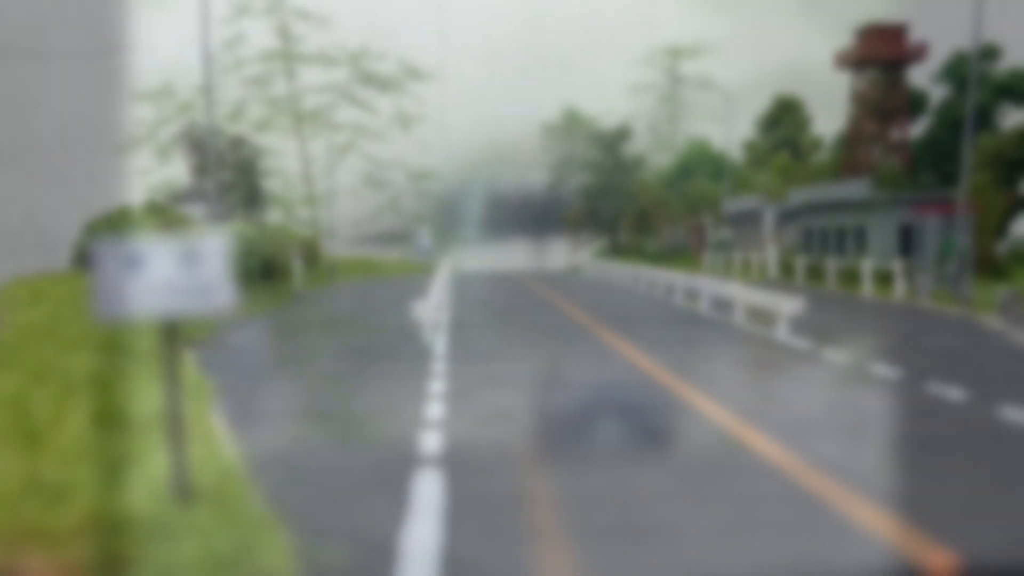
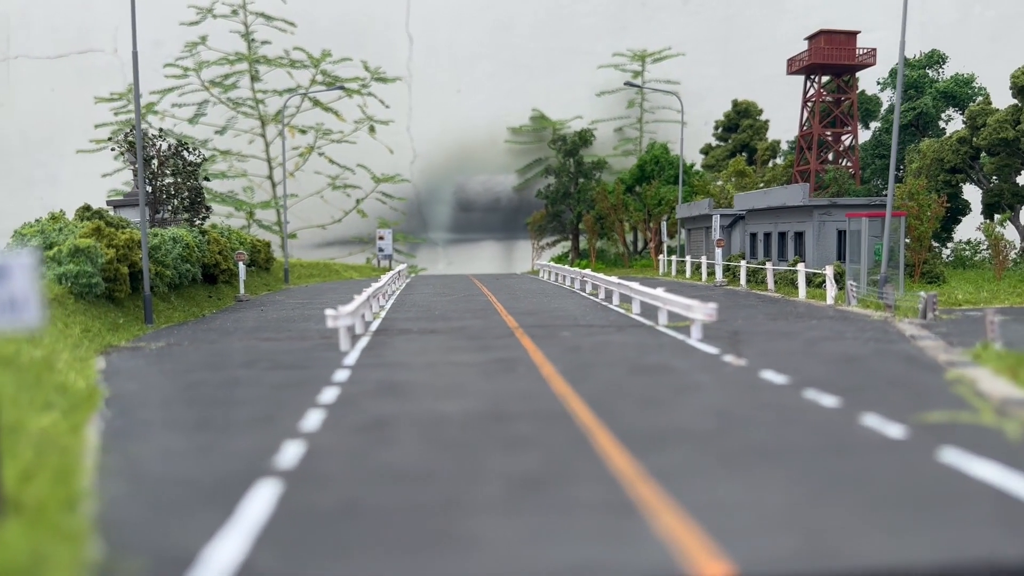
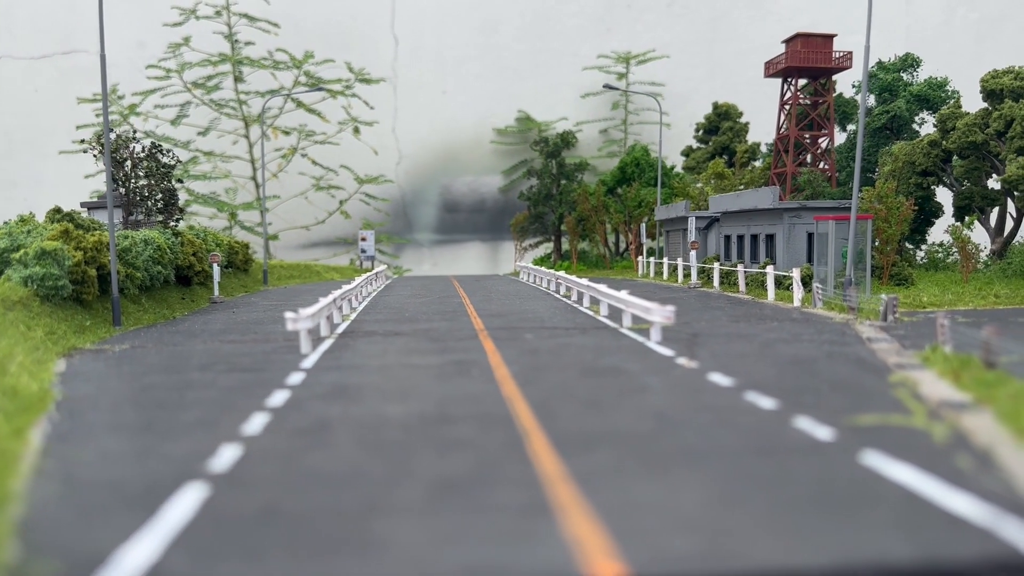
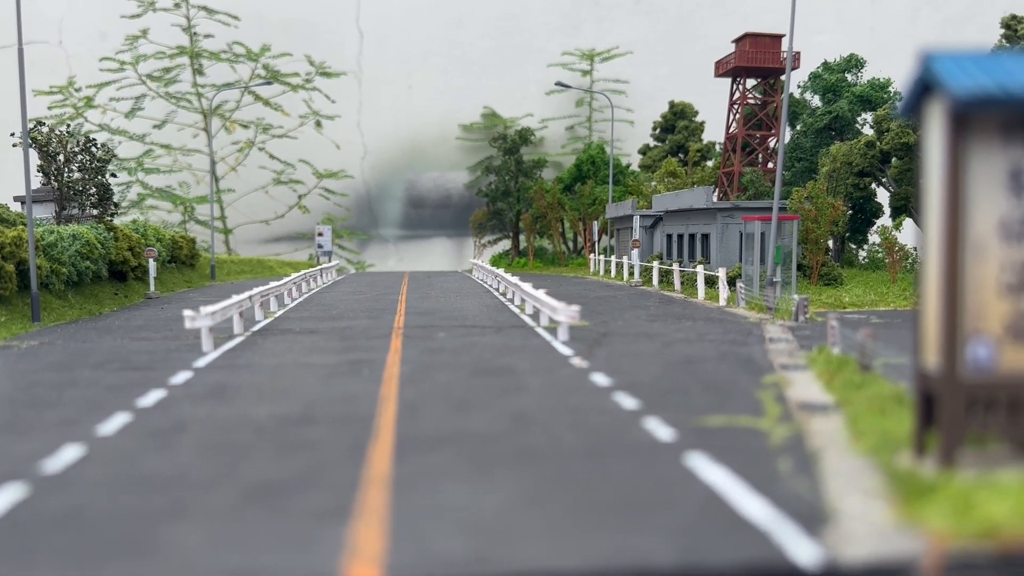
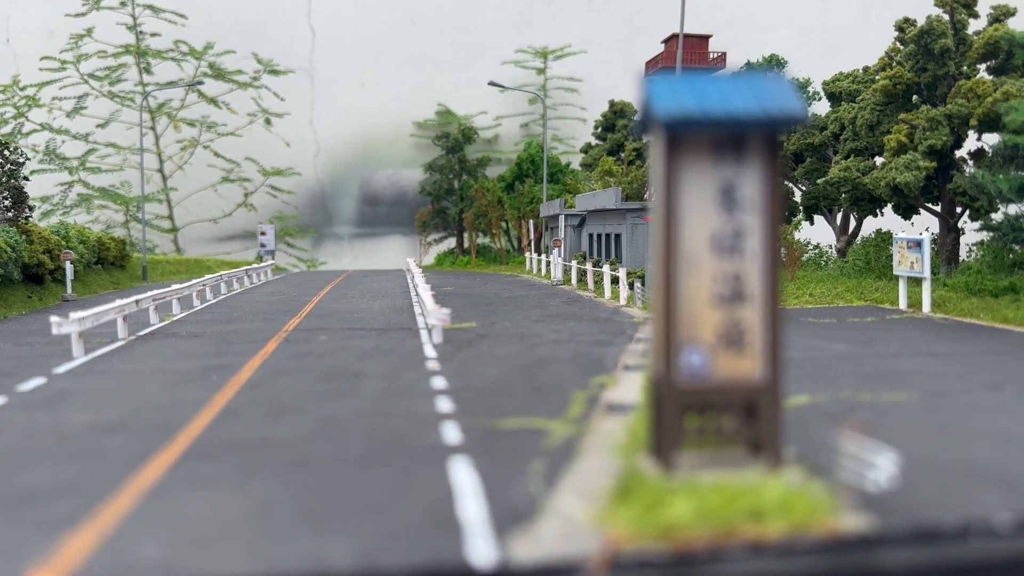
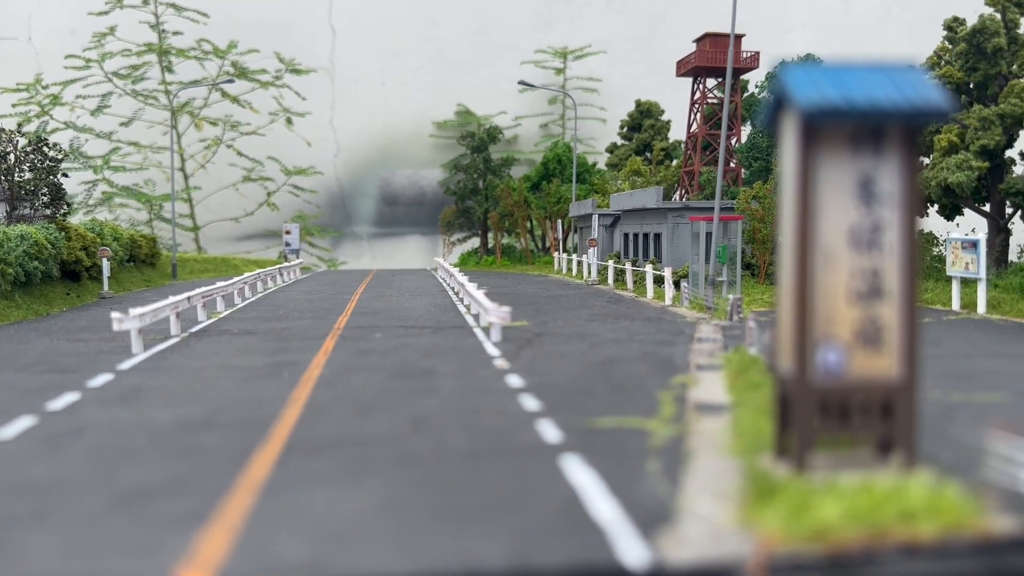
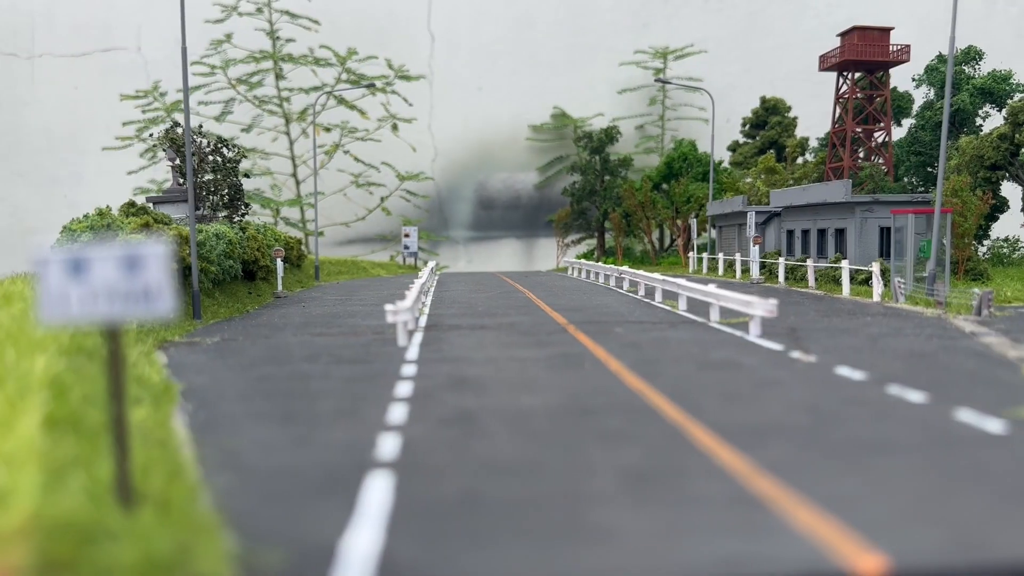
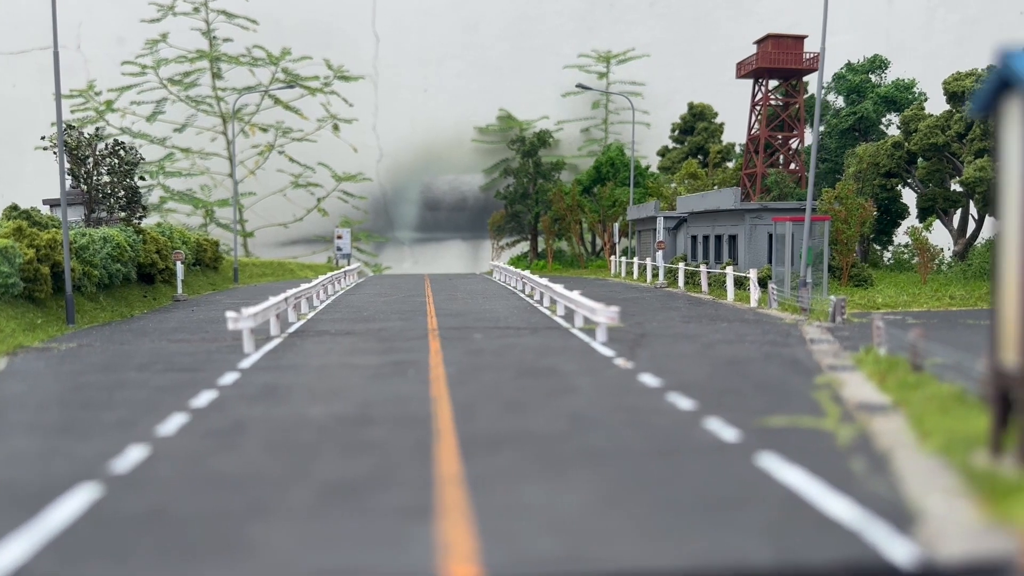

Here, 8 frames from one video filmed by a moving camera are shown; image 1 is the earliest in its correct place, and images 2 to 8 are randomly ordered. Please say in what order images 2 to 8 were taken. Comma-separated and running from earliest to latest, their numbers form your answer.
7, 2, 3, 8, 4, 6, 5
